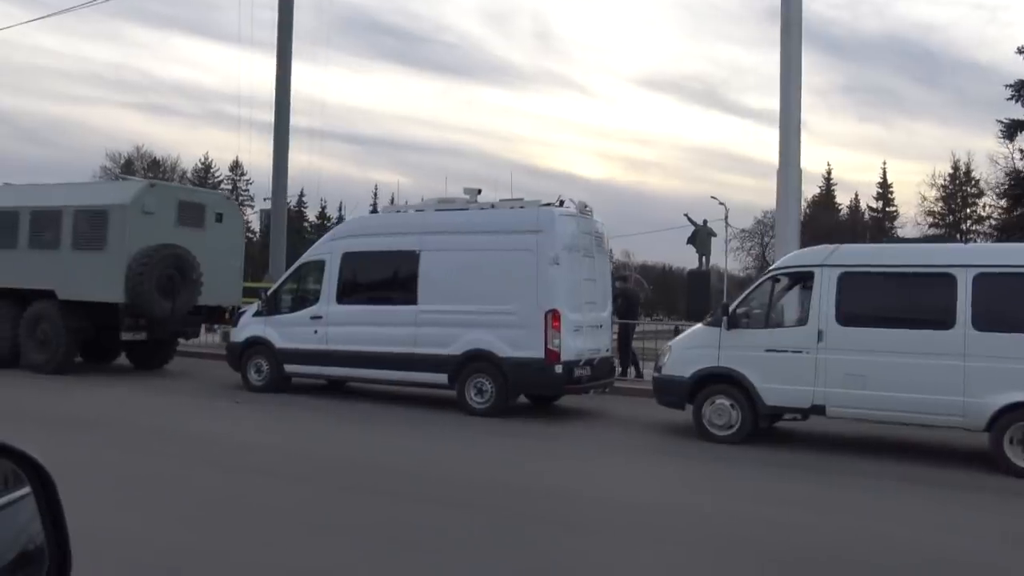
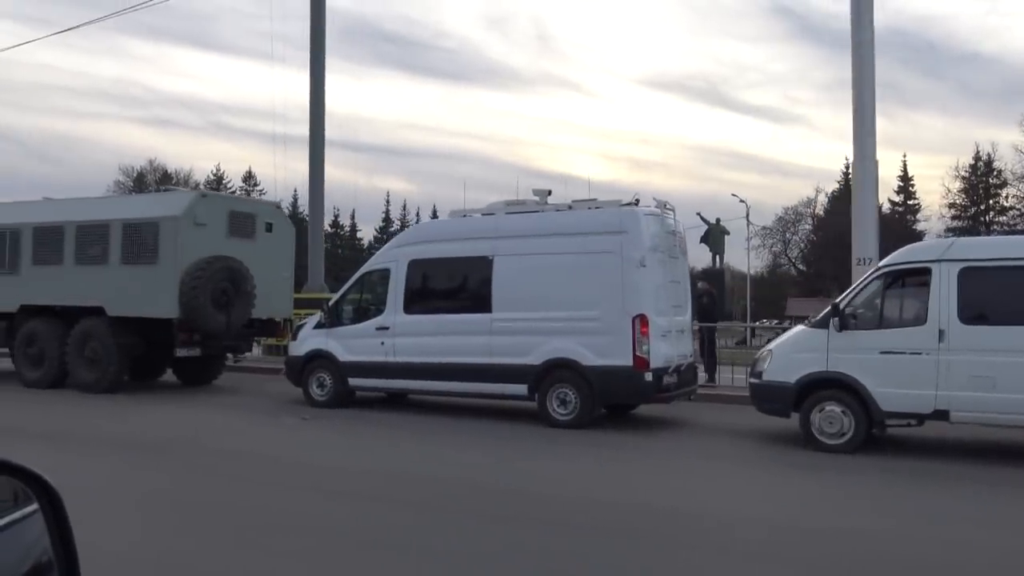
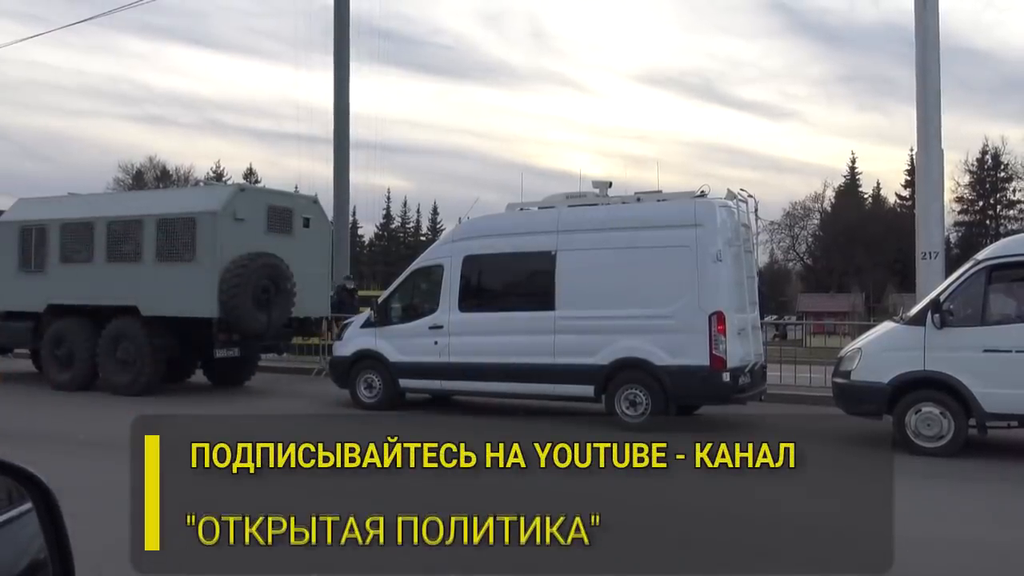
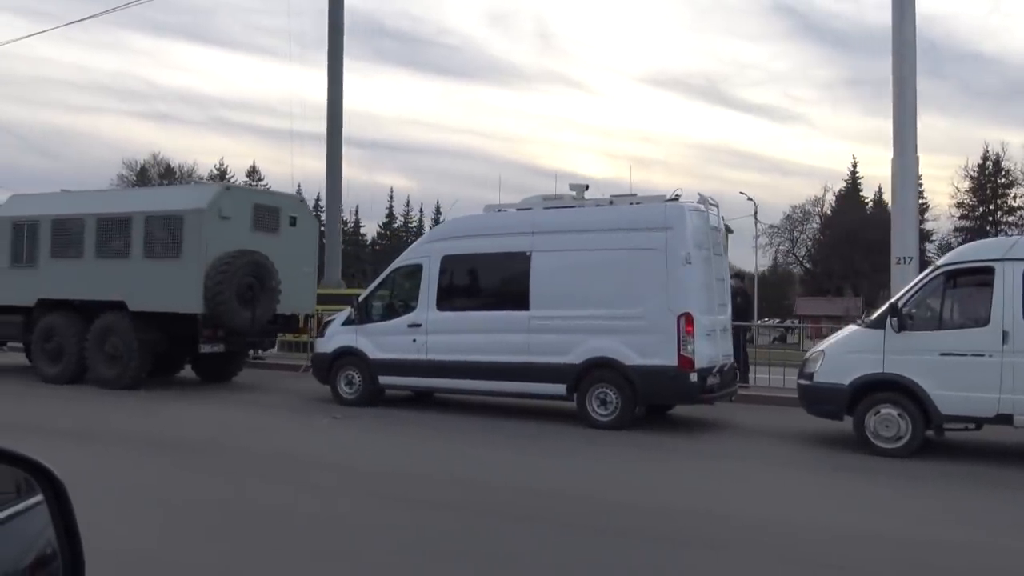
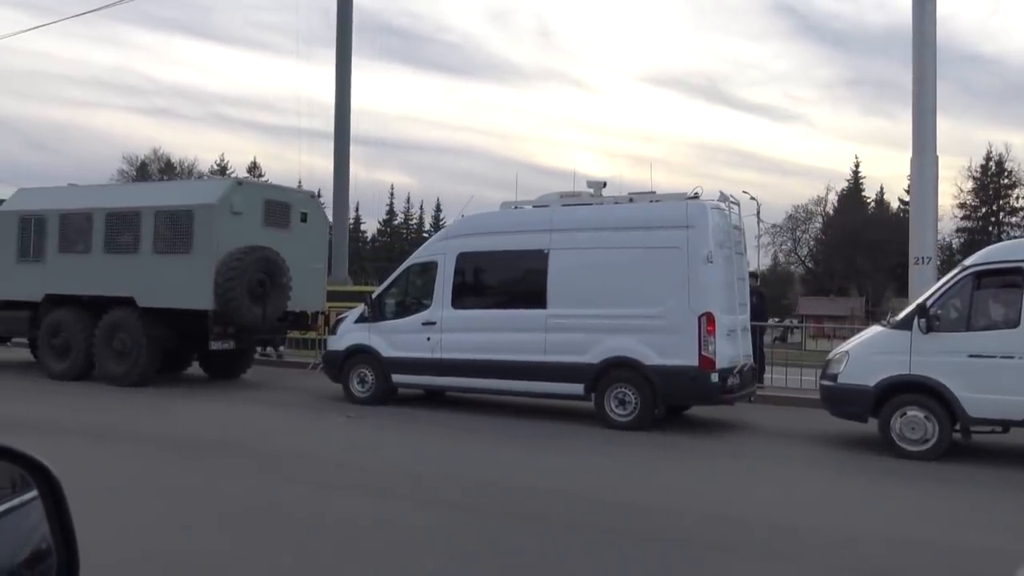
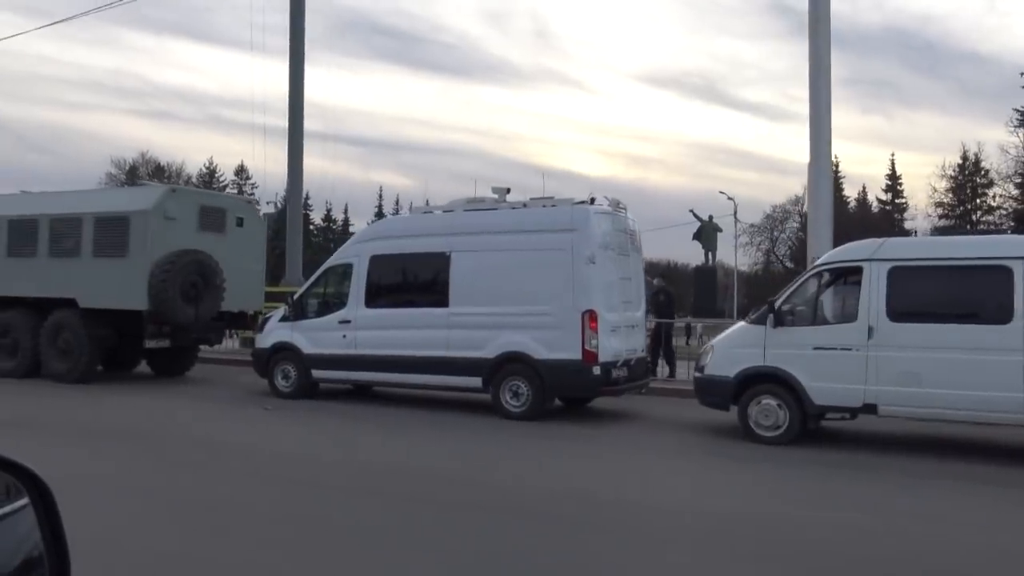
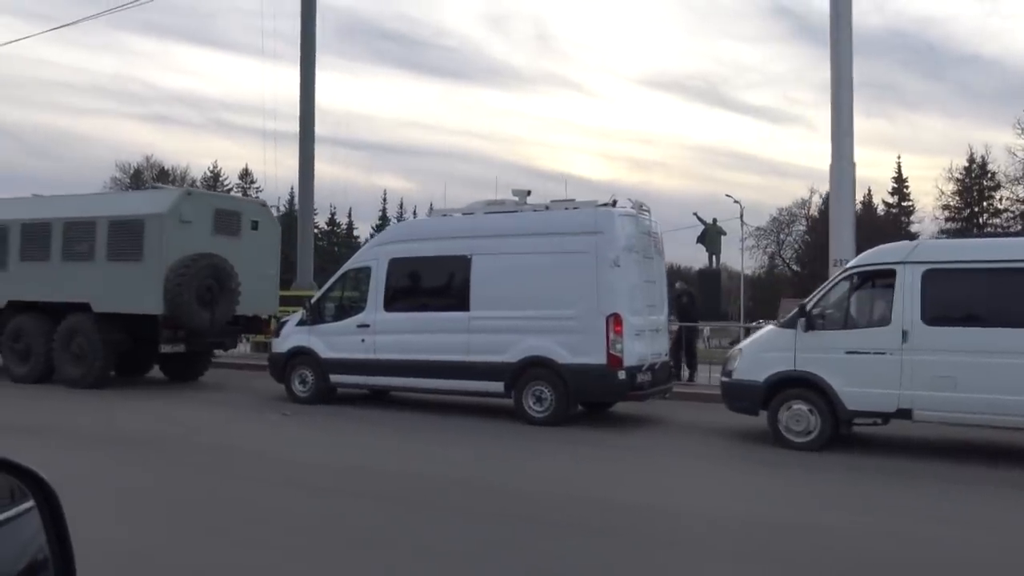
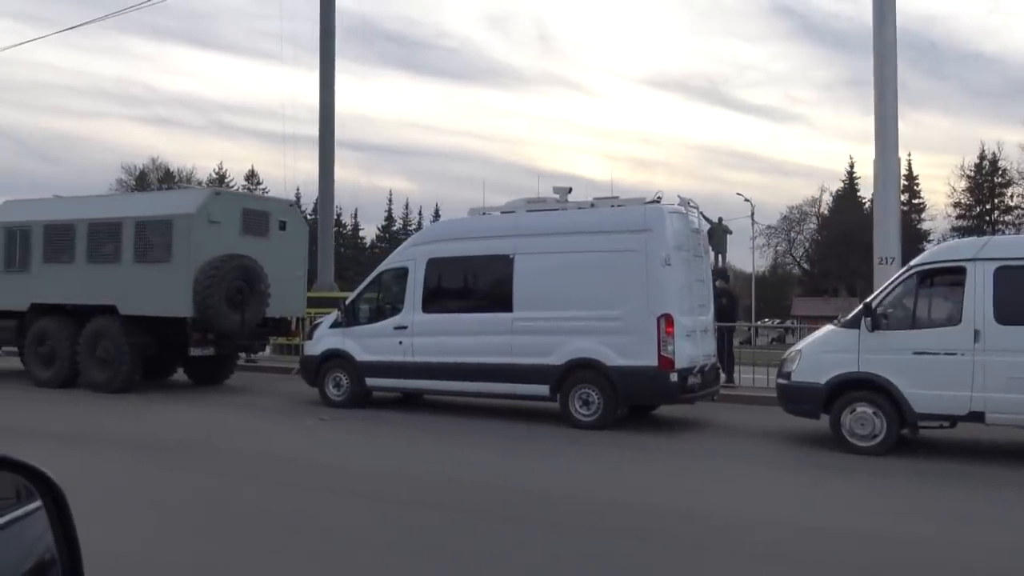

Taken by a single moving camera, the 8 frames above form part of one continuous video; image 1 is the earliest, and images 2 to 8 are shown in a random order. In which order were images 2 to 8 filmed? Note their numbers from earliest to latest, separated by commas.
6, 7, 2, 8, 4, 5, 3
